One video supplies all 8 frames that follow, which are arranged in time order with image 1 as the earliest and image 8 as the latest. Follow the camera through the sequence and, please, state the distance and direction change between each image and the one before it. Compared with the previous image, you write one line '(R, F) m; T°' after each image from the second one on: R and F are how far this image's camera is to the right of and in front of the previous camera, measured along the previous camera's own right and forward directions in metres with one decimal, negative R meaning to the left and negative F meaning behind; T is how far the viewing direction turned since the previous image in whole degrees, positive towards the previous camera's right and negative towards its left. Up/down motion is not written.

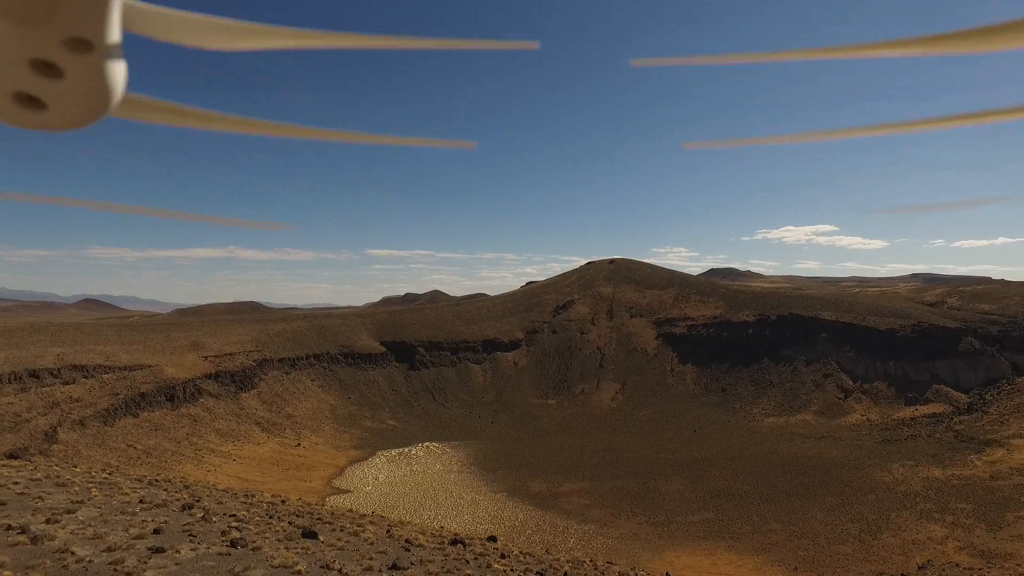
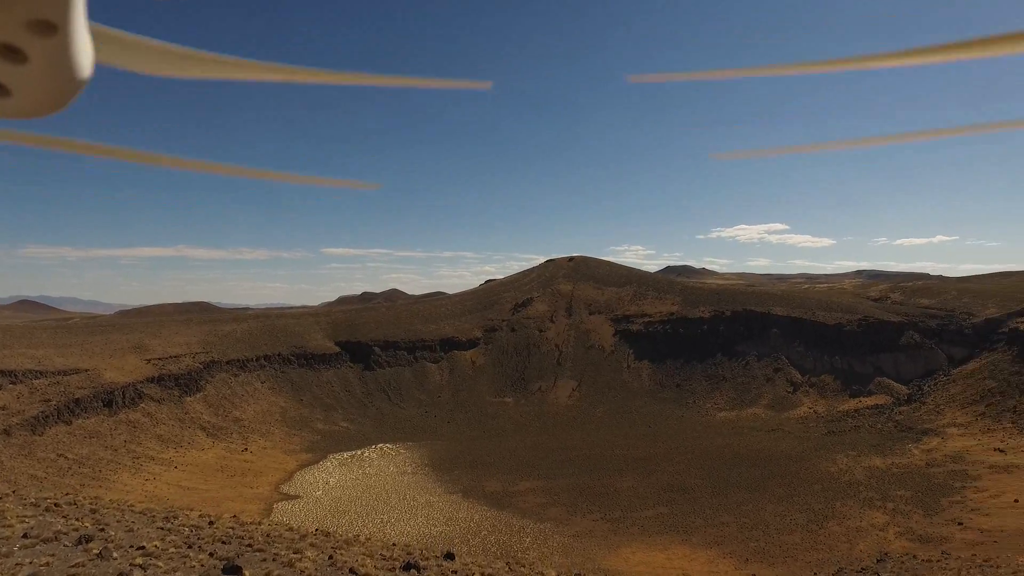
(+1.1, +0.6) m; +4°
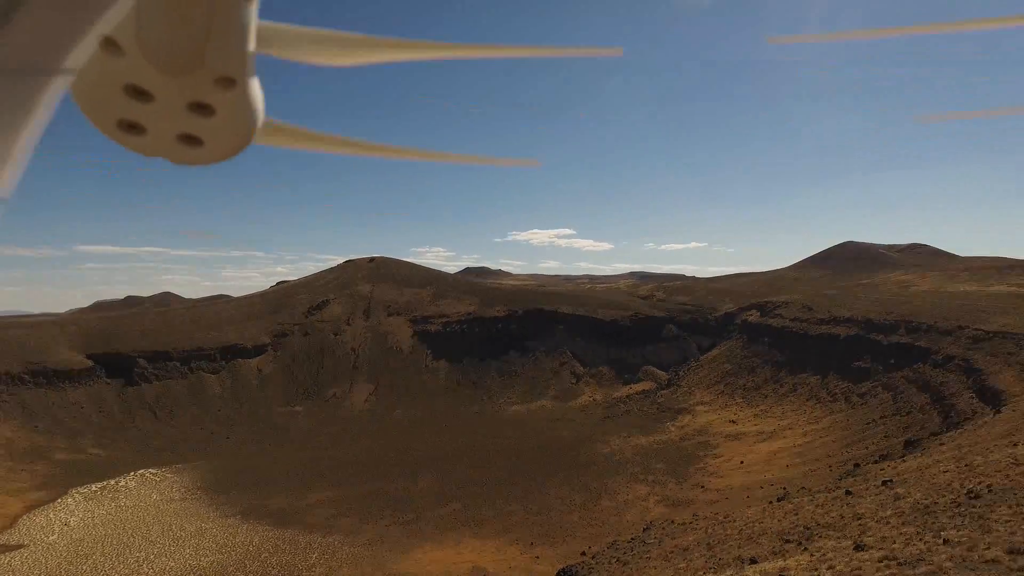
(+4.6, -0.2) m; +17°
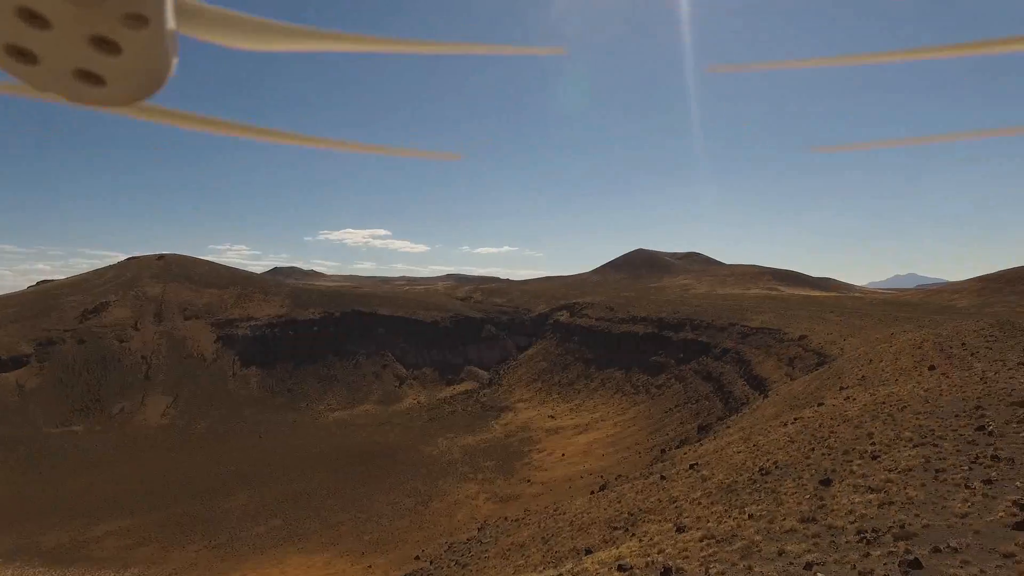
(+2.7, -0.6) m; +16°
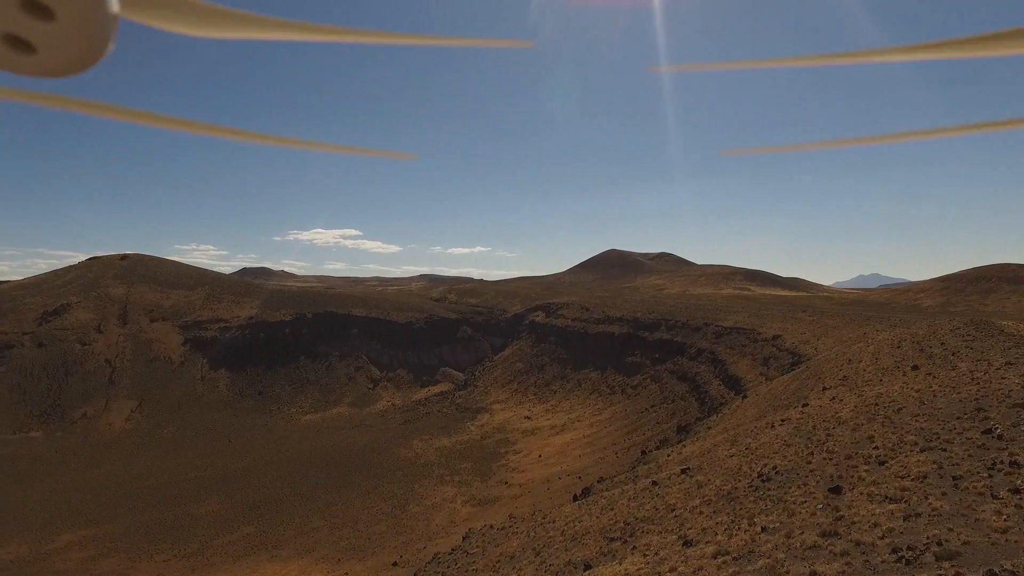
(-0.2, 0.0) m; +3°
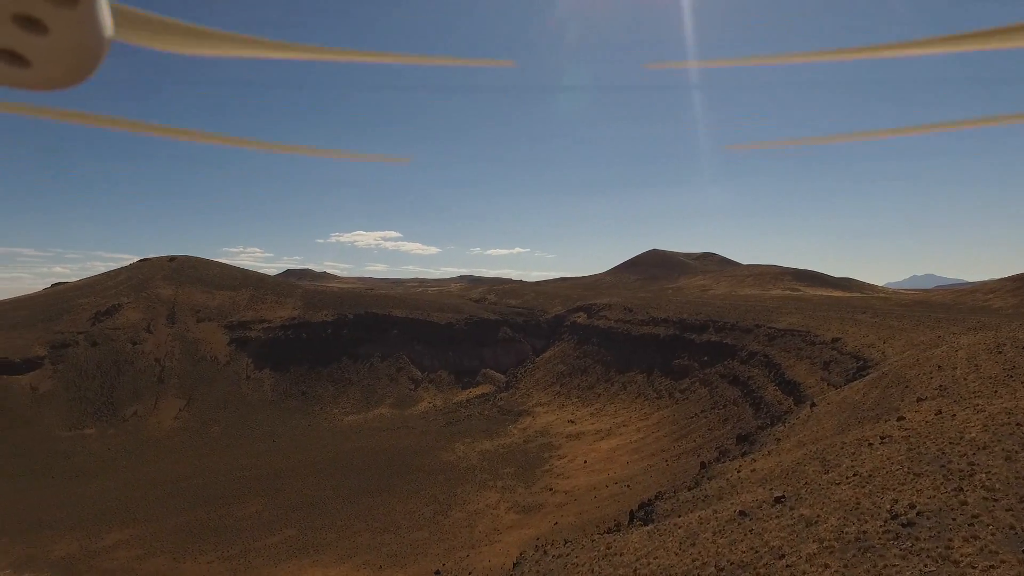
(-0.5, +1.6) m; -4°
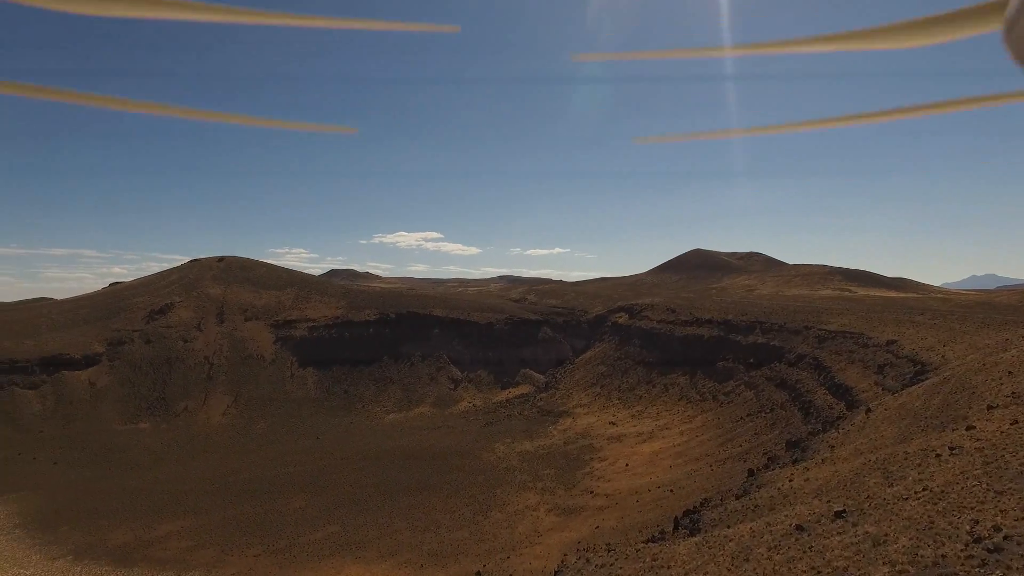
(-0.3, +0.8) m; -4°
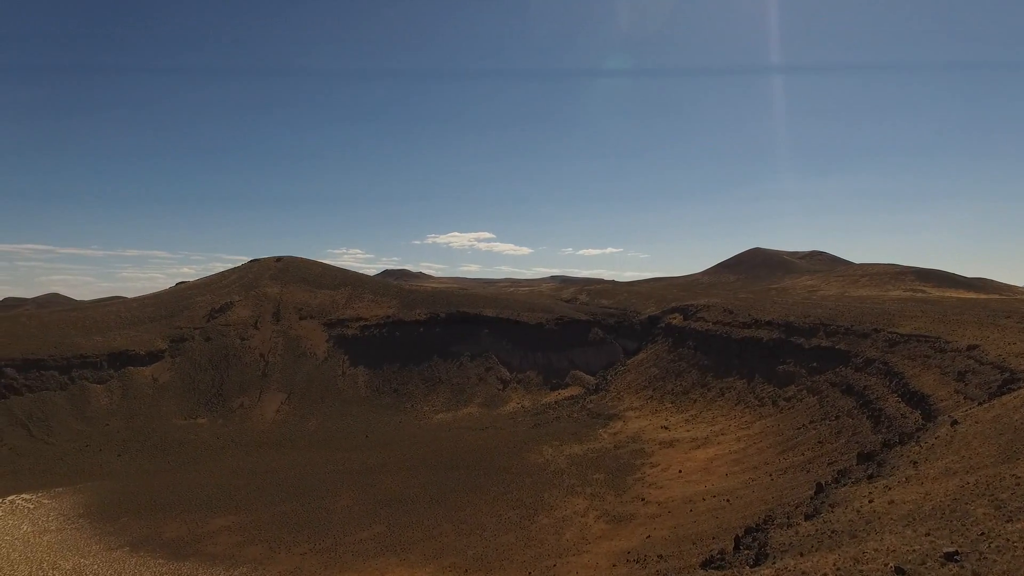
(0.0, +1.1) m; -6°
